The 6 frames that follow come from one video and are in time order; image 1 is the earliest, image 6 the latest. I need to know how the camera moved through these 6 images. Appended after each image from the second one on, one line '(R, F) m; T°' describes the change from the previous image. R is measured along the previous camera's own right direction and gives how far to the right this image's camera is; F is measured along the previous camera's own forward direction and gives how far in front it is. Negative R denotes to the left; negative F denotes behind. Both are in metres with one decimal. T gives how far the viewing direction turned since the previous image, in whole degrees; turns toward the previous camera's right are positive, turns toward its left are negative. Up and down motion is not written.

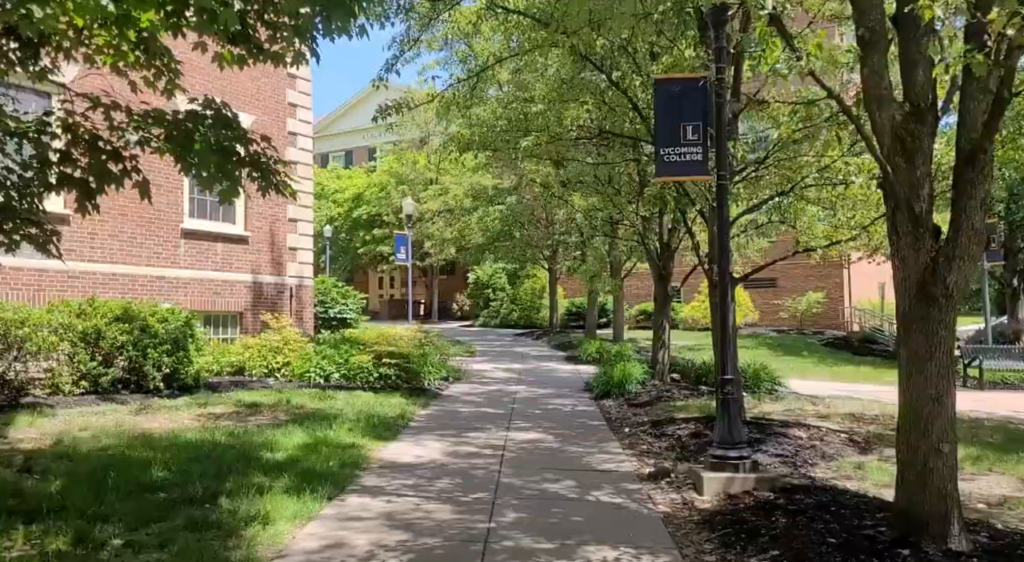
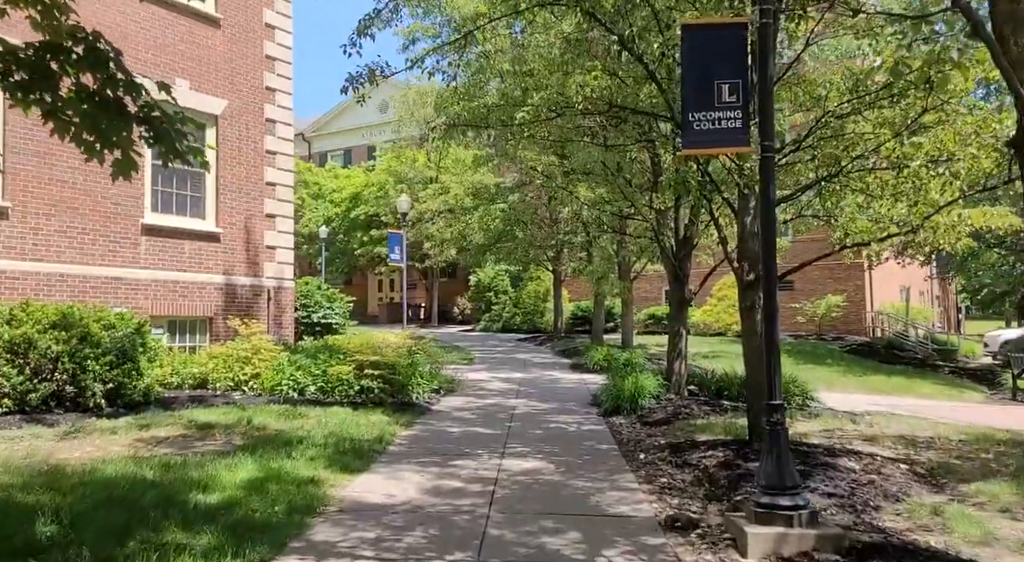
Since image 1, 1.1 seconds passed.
(+0.1, +1.4) m; 0°
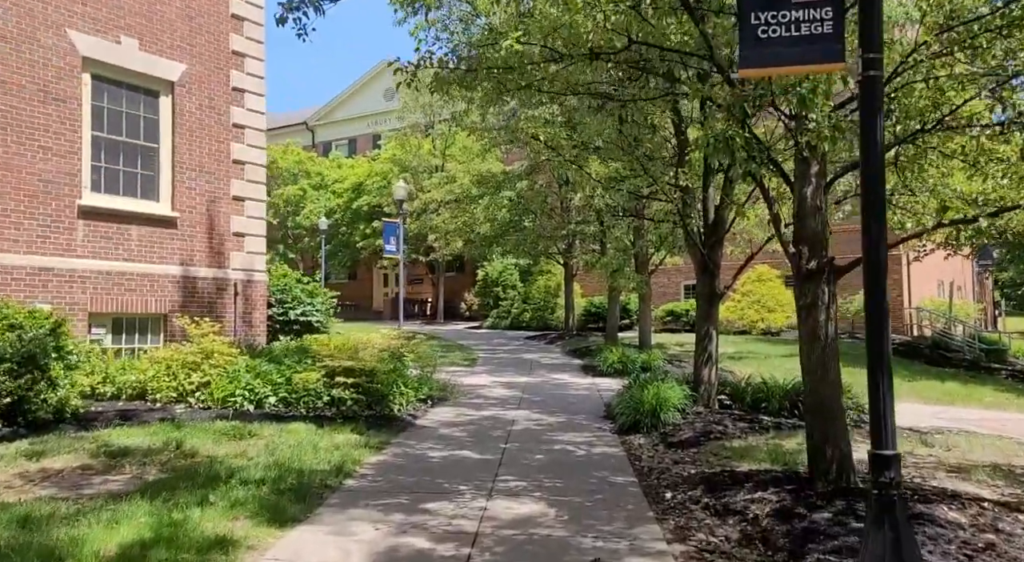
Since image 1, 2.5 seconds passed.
(+0.2, +1.8) m; -1°
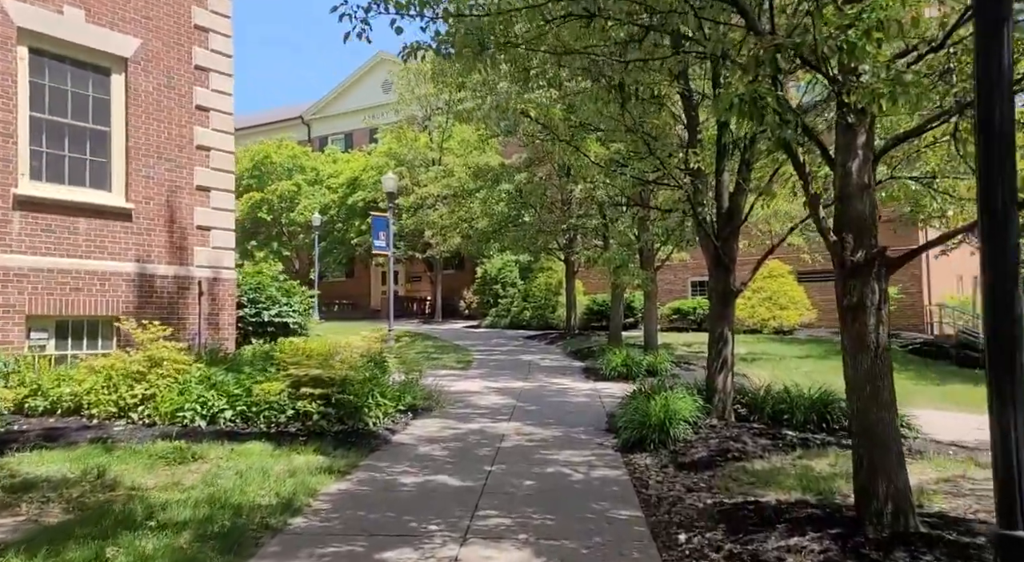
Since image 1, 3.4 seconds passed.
(+0.2, +1.2) m; 0°
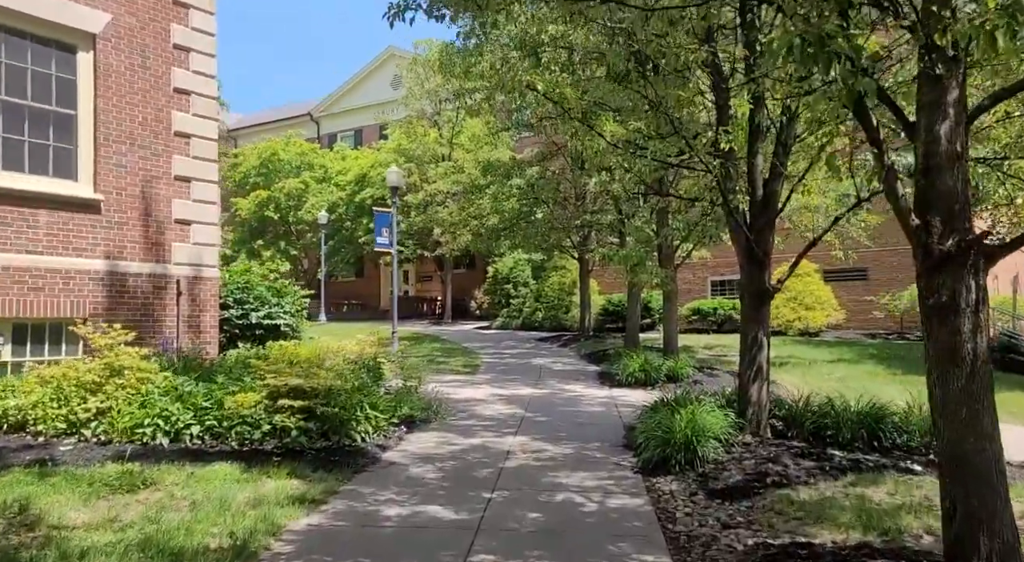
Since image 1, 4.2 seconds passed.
(+0.1, +1.0) m; -1°
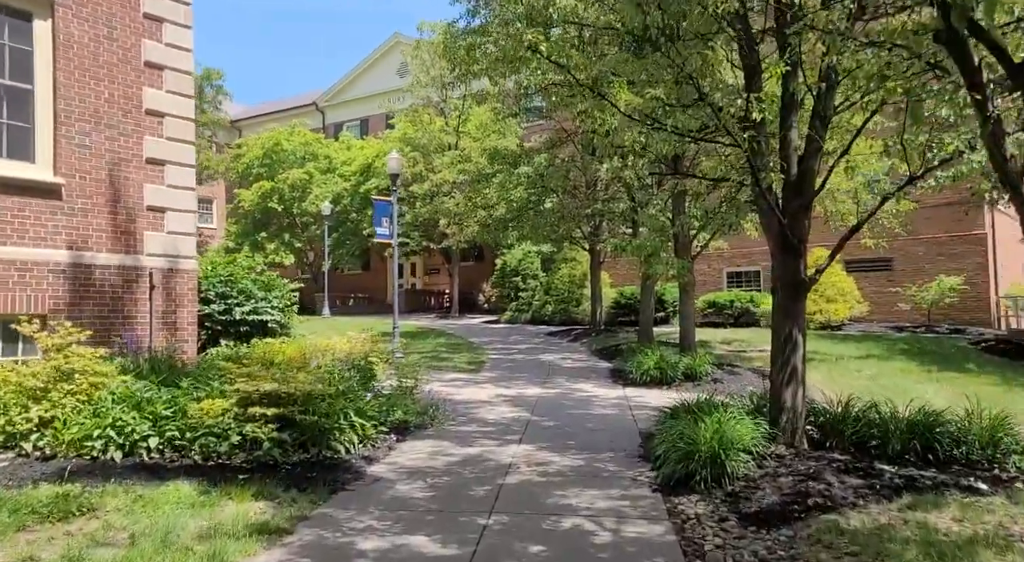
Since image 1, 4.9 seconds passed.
(+0.1, +0.9) m; -1°
